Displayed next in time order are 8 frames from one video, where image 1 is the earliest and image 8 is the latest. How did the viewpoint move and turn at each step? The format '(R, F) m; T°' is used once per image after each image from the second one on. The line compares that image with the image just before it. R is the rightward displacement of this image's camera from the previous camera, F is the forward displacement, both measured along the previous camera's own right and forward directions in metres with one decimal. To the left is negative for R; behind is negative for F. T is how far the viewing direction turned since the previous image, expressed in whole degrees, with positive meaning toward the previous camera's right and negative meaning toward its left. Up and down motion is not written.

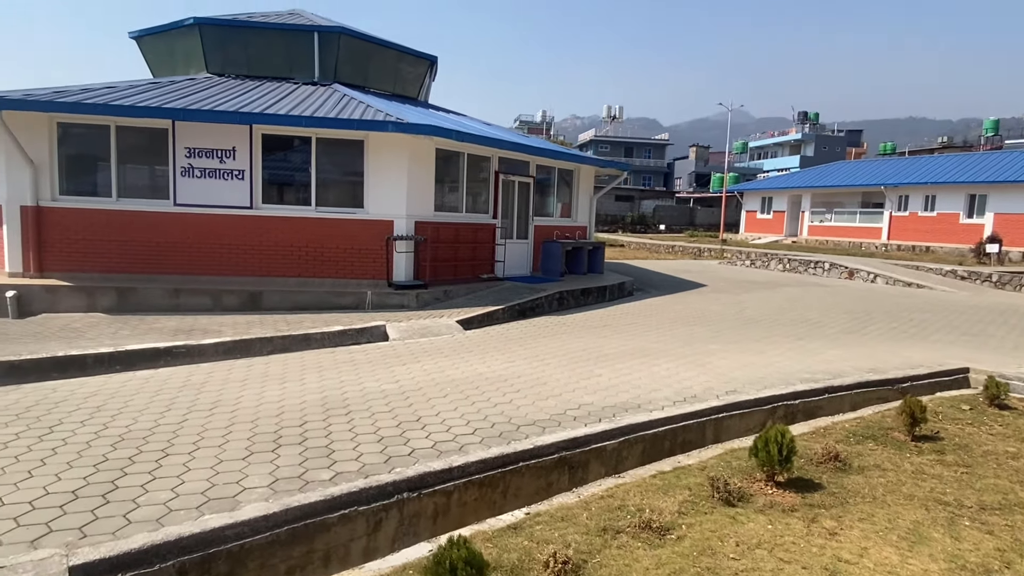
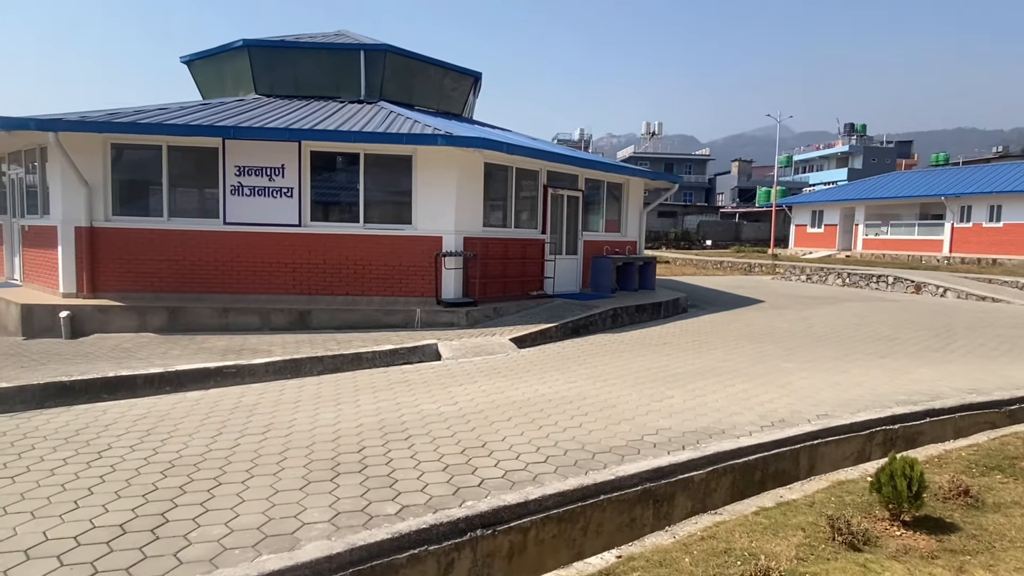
(-0.3, +0.4) m; -3°
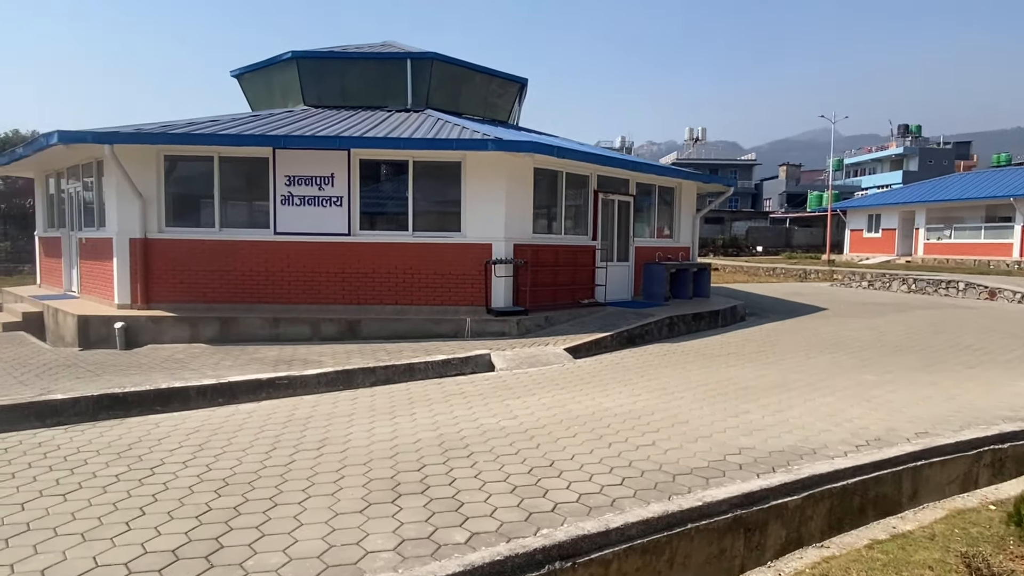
(-0.2, +0.3) m; -4°
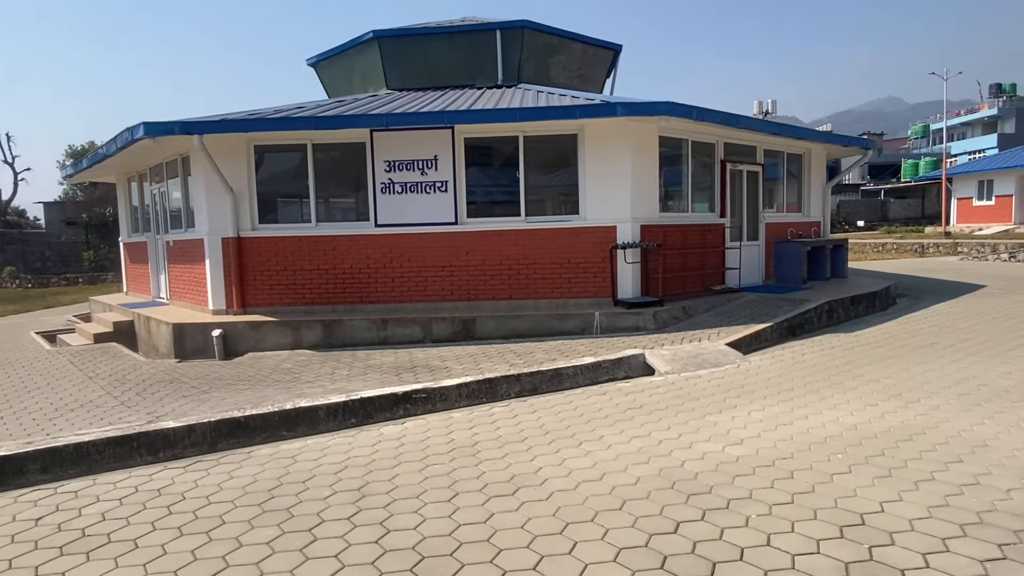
(-1.1, +1.2) m; -5°
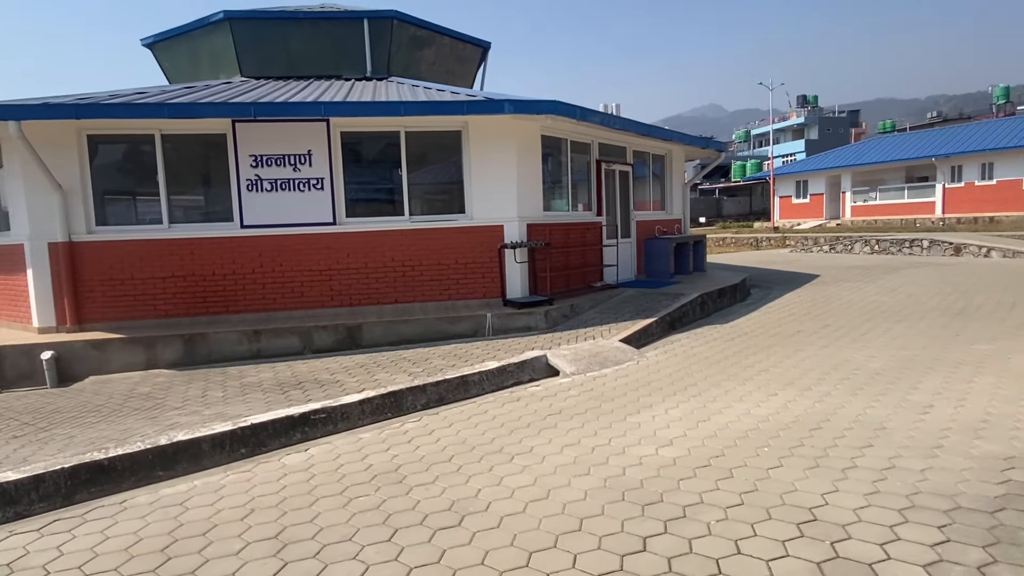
(-0.4, +0.3) m; +13°
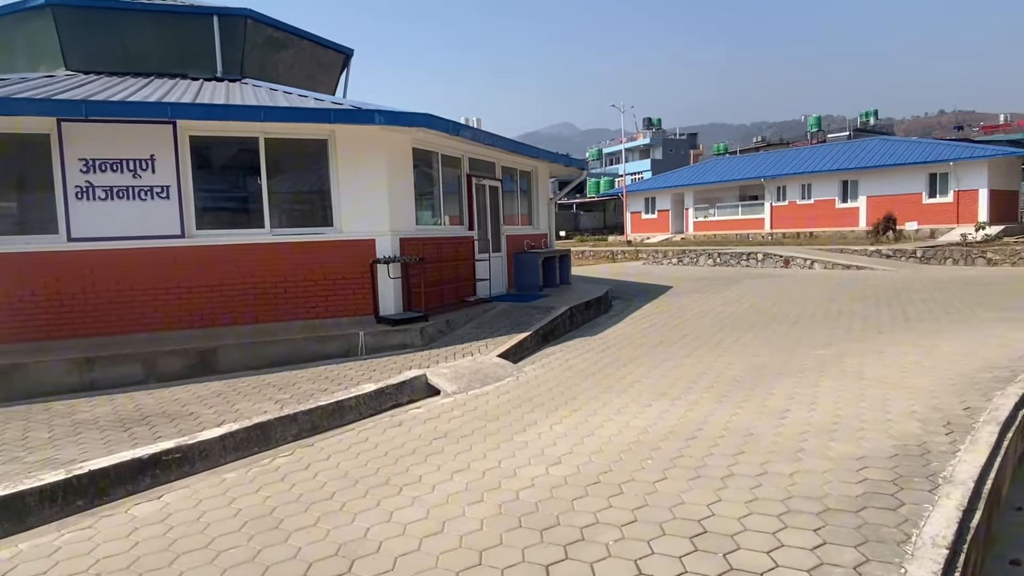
(-0.1, +0.2) m; +12°
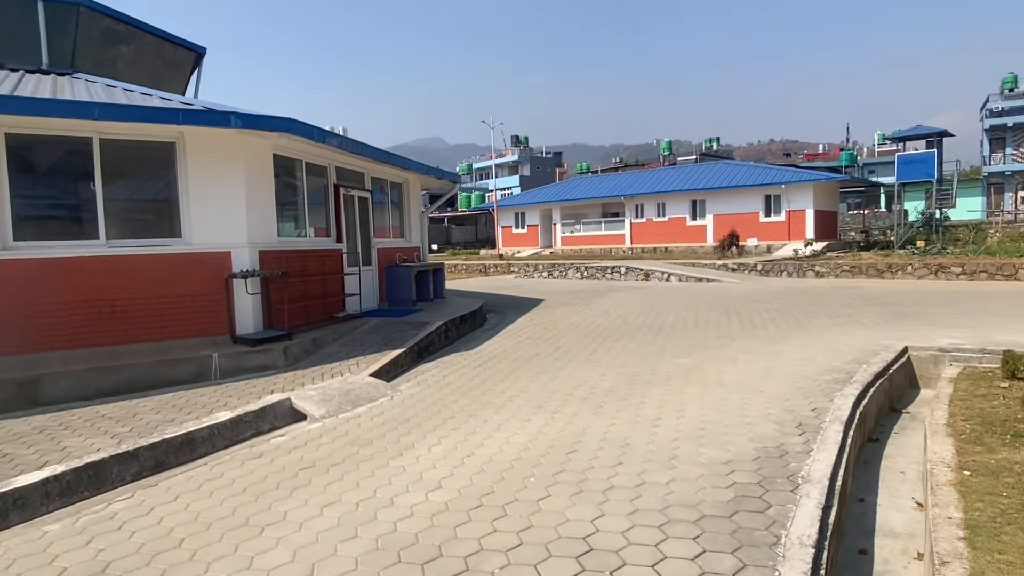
(0.0, +0.2) m; +11°
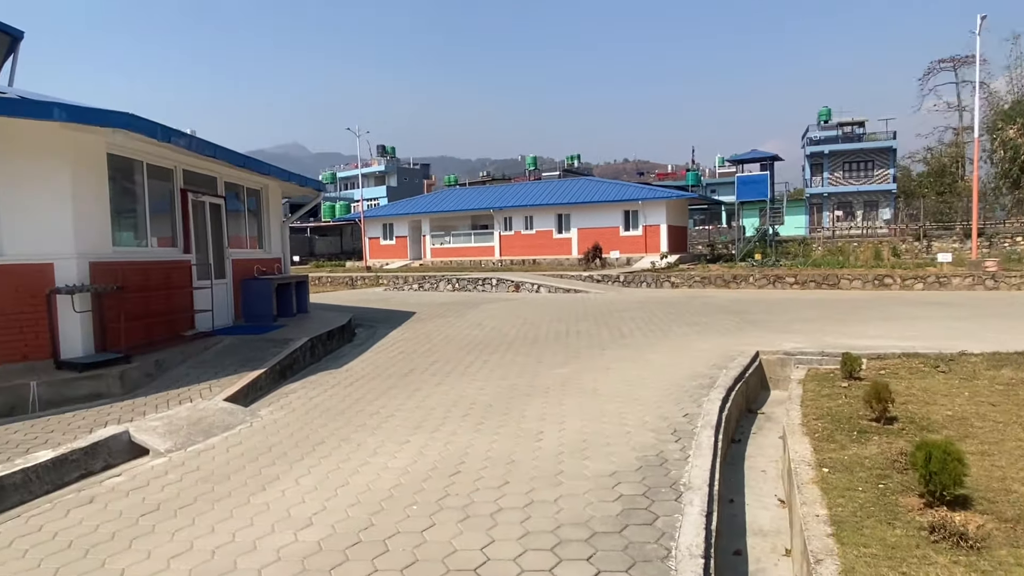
(-0.1, +0.2) m; +12°
